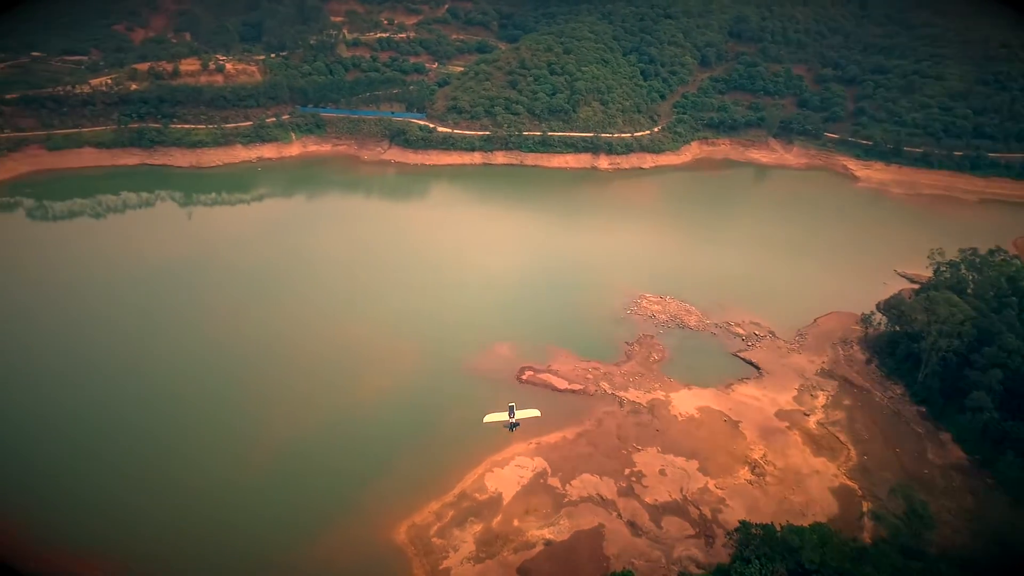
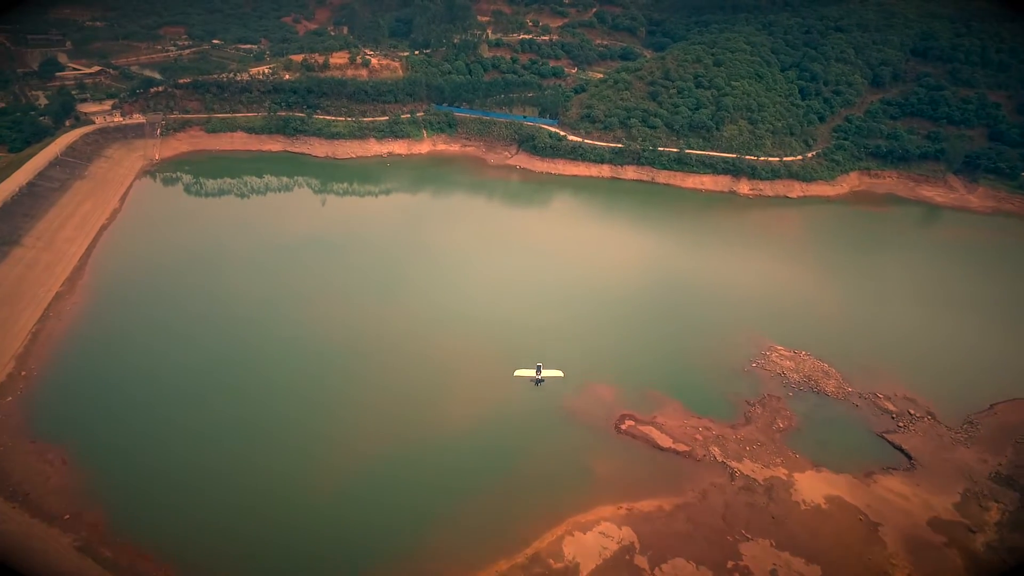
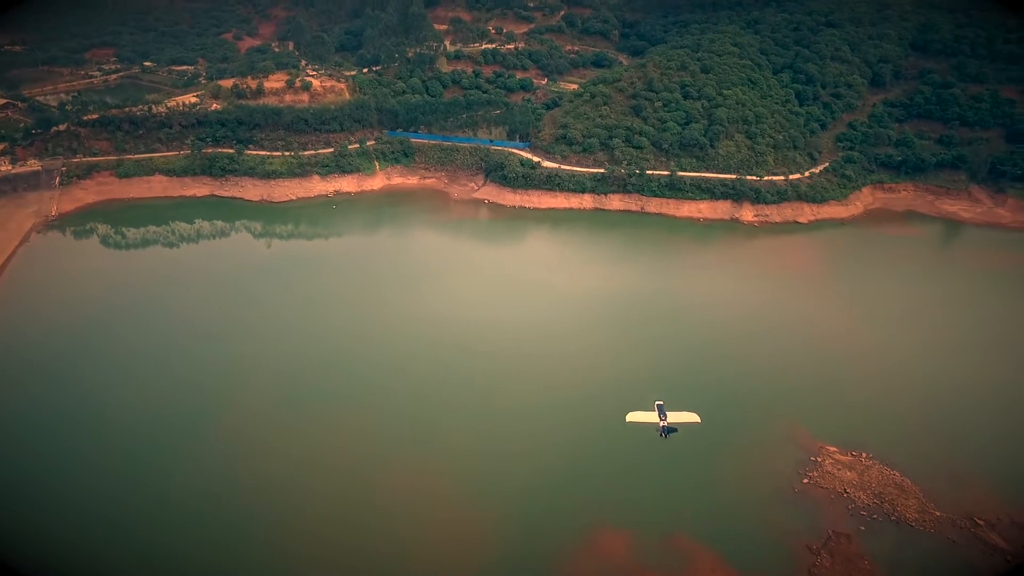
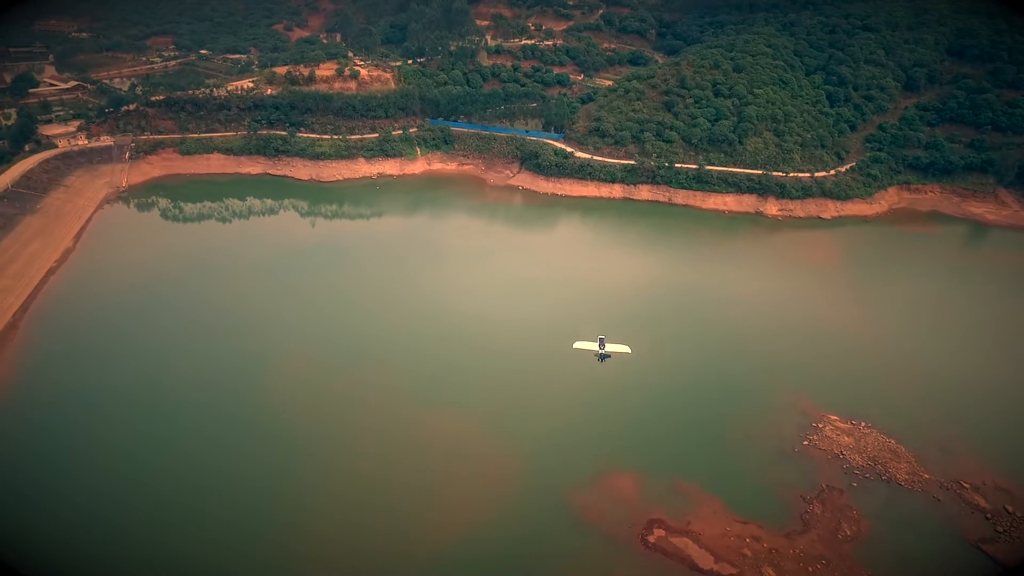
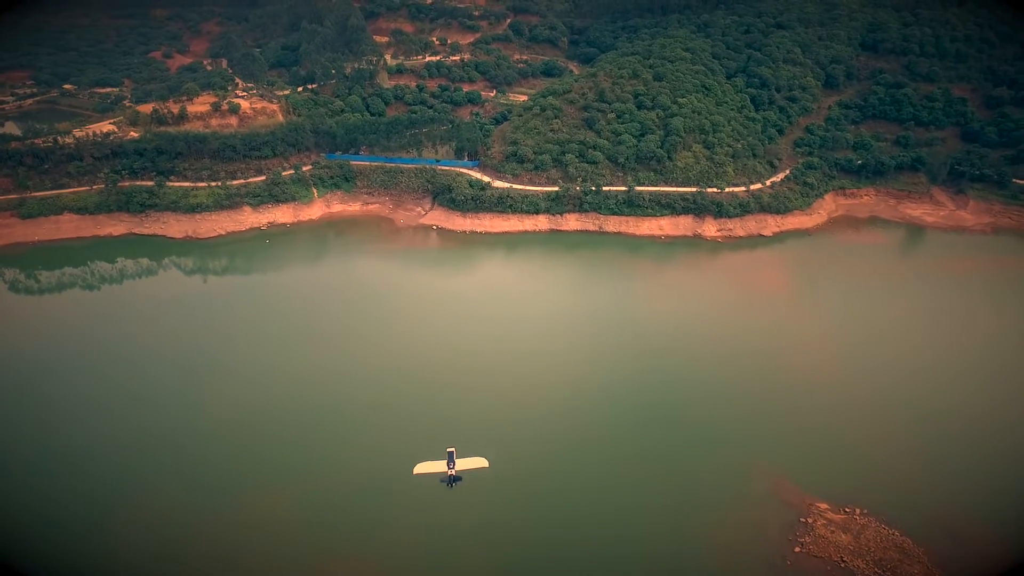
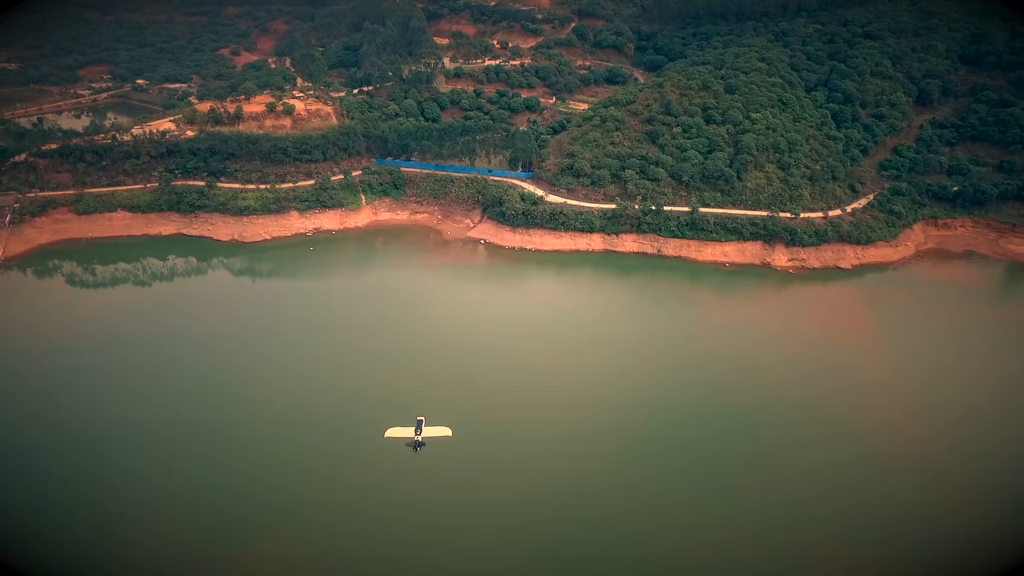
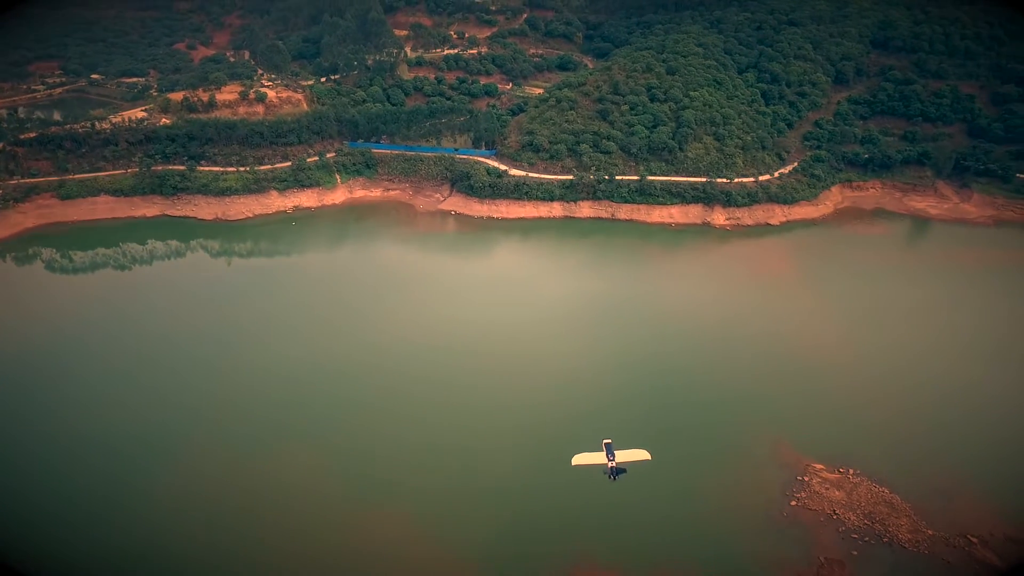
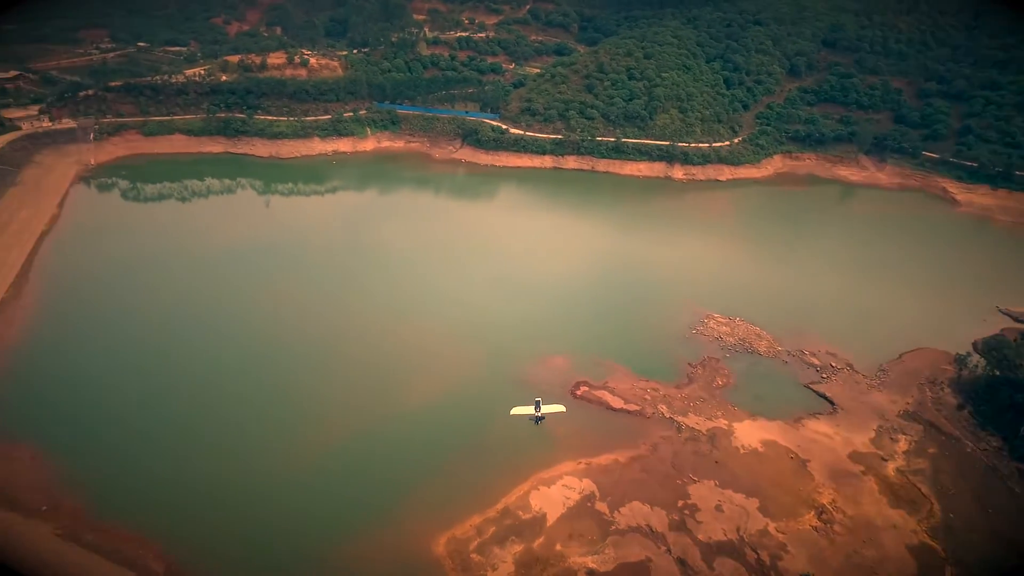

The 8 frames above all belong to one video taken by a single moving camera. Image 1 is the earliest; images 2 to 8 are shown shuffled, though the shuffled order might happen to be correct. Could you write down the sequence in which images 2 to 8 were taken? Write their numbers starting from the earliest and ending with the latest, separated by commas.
8, 2, 4, 3, 7, 5, 6
